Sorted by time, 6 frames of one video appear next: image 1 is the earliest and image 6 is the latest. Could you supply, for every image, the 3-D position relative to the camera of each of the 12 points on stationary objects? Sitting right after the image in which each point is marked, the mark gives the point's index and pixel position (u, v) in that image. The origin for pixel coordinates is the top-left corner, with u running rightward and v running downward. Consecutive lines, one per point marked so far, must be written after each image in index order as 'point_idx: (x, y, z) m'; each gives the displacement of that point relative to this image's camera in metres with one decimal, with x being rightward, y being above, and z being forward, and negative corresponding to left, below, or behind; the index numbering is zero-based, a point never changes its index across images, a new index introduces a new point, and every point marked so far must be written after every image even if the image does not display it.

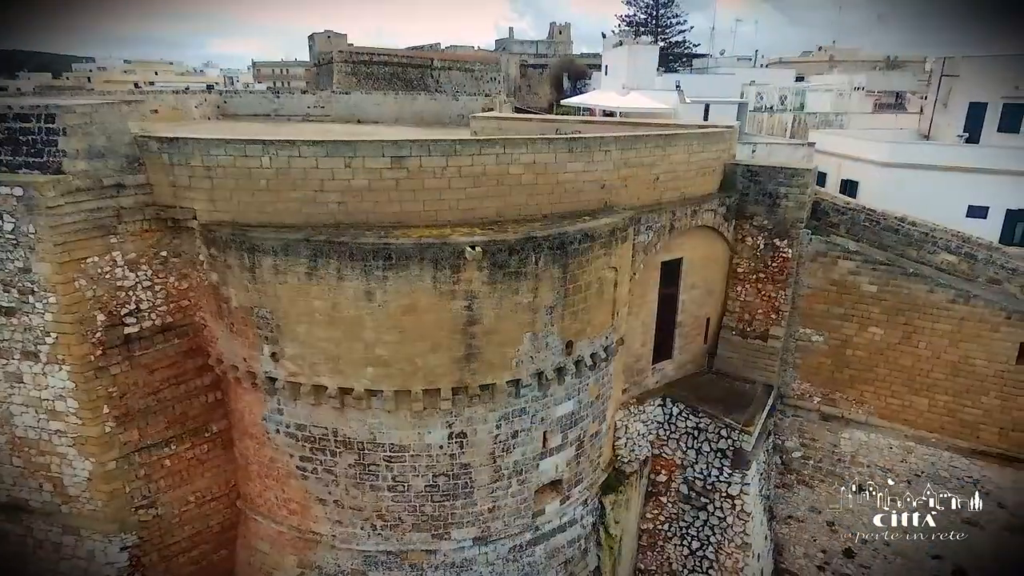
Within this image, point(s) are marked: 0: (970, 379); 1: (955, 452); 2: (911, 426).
0: (+6.6, -1.3, +9.0) m
1: (+6.5, -2.4, +9.2) m
2: (+6.0, -2.1, +9.5) m
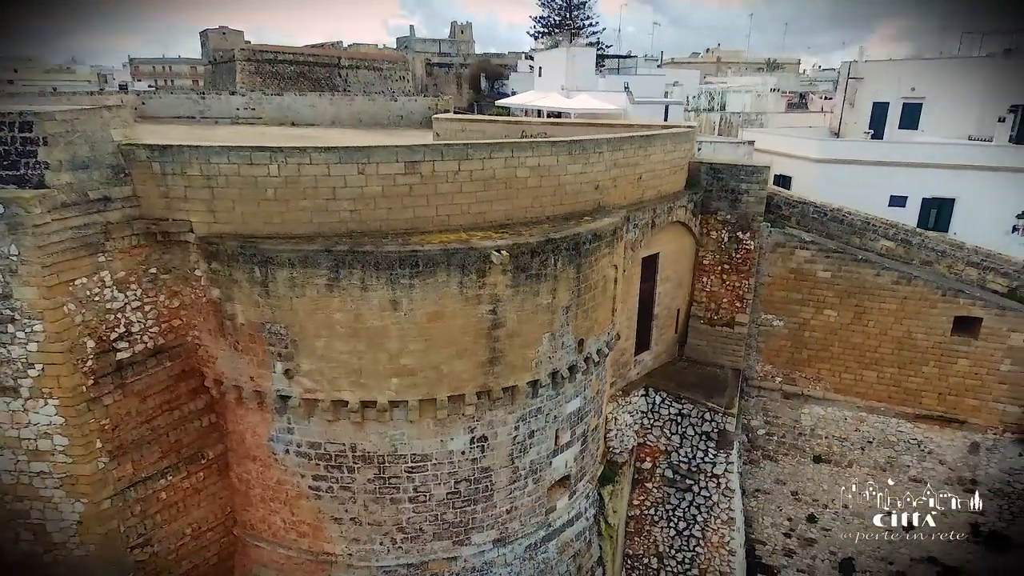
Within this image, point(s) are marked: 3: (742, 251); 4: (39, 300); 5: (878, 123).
0: (+6.4, -1.0, +10.0) m
1: (+6.4, -2.2, +10.3) m
2: (+5.8, -1.8, +10.5) m
3: (+3.8, +0.6, +10.4) m
4: (-4.2, -0.1, +5.6) m
5: (+9.5, +4.3, +16.2) m
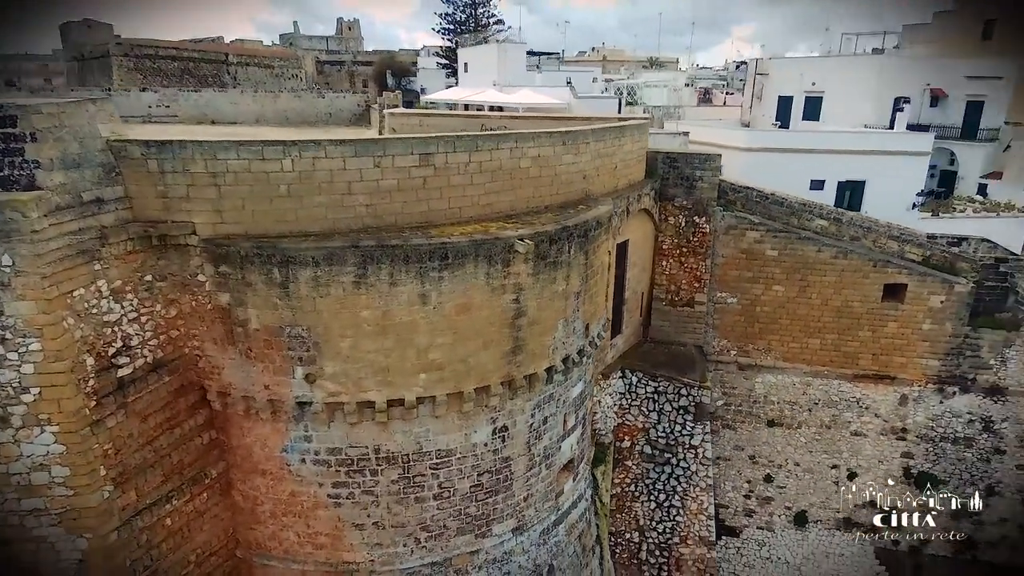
0: (+6.0, -0.5, +11.1) m
1: (+6.0, -1.7, +11.4) m
2: (+5.4, -1.4, +11.5) m
3: (+3.3, +0.9, +11.0) m
4: (-3.8, -0.2, +5.0) m
5: (+7.7, +4.9, +17.7) m
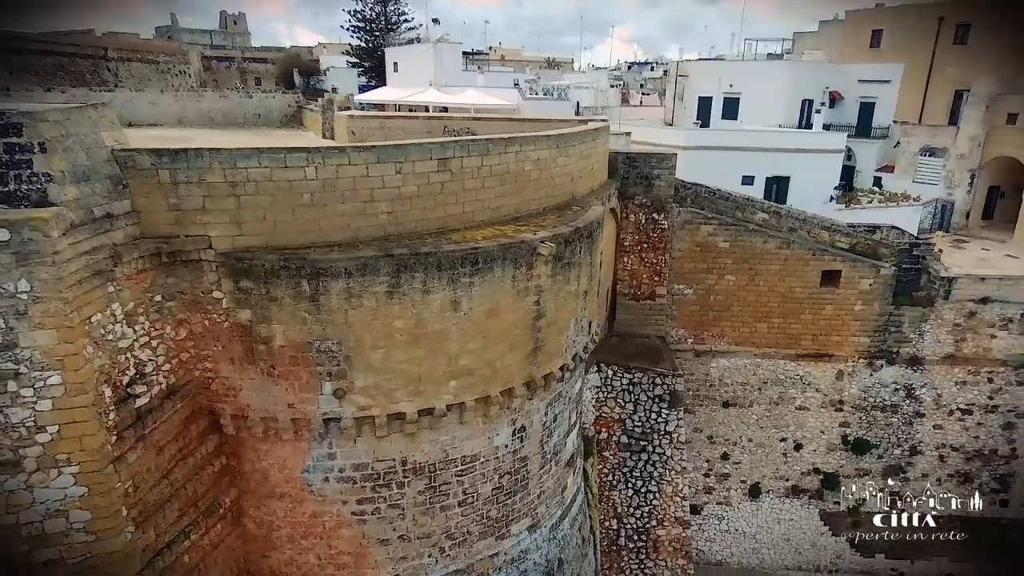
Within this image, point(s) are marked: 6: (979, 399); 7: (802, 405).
0: (+5.4, -0.3, +12.1) m
1: (+5.4, -1.4, +12.4) m
2: (+4.8, -1.2, +12.4) m
3: (+2.7, +1.1, +11.6) m
4: (-3.3, -0.4, +4.5) m
5: (+5.8, +5.2, +18.8) m
6: (+9.3, -2.2, +12.5) m
7: (+5.8, -2.3, +12.6) m
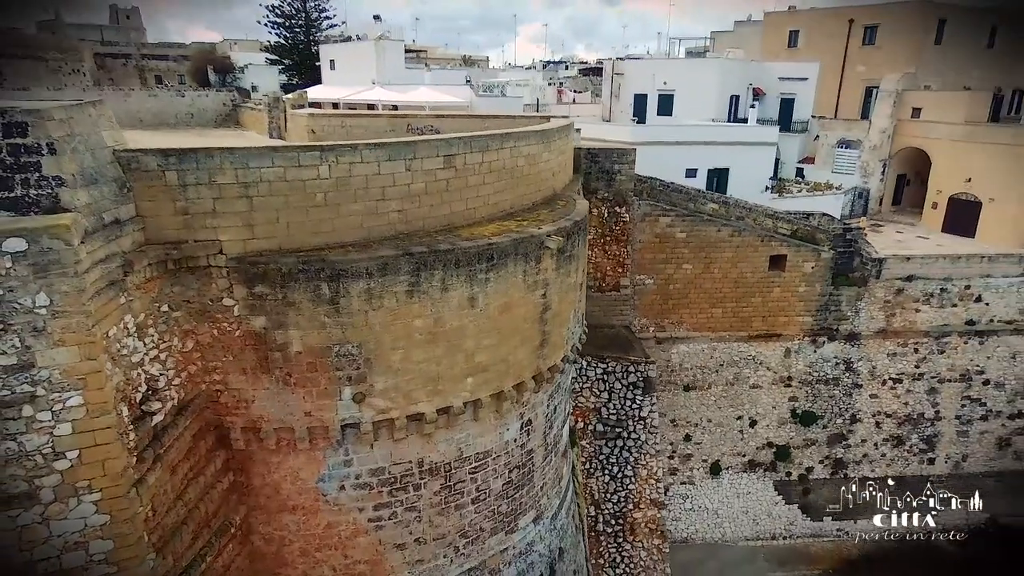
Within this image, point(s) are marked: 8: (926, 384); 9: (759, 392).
0: (+4.7, 0.0, +12.8) m
1: (+4.7, -1.1, +13.1) m
2: (+4.1, -0.9, +13.0) m
3: (+2.1, +1.2, +11.9) m
4: (-2.9, -0.5, +4.2) m
5: (+4.0, +5.5, +19.5) m
6: (+8.6, -1.7, +13.7) m
7: (+5.2, -2.0, +13.3) m
8: (+9.1, -2.1, +13.8) m
9: (+5.3, -2.2, +13.4) m
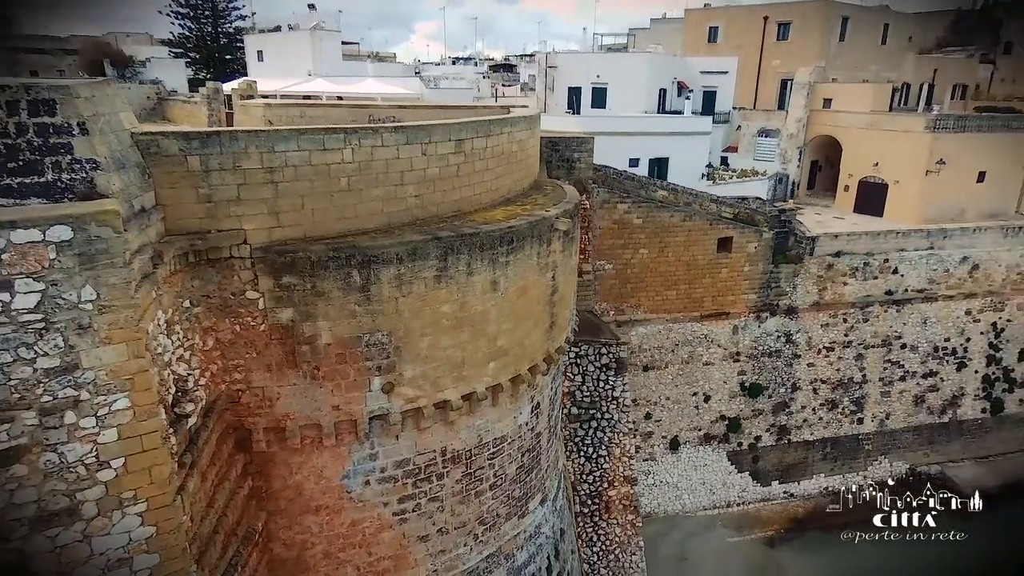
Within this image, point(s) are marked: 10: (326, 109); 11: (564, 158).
0: (+3.9, +0.4, +13.5) m
1: (+4.0, -0.7, +13.7) m
2: (+3.3, -0.5, +13.6) m
3: (+1.4, +1.5, +12.2) m
4: (-2.3, -0.5, +3.8) m
5: (+2.0, +5.9, +20.0) m
6: (+7.7, -1.1, +14.9) m
7: (+4.4, -1.6, +14.1) m
8: (+8.2, -1.5, +15.1) m
9: (+4.5, -1.8, +14.1) m
10: (-3.2, +3.0, +10.6) m
11: (+1.0, +2.5, +11.8) m
